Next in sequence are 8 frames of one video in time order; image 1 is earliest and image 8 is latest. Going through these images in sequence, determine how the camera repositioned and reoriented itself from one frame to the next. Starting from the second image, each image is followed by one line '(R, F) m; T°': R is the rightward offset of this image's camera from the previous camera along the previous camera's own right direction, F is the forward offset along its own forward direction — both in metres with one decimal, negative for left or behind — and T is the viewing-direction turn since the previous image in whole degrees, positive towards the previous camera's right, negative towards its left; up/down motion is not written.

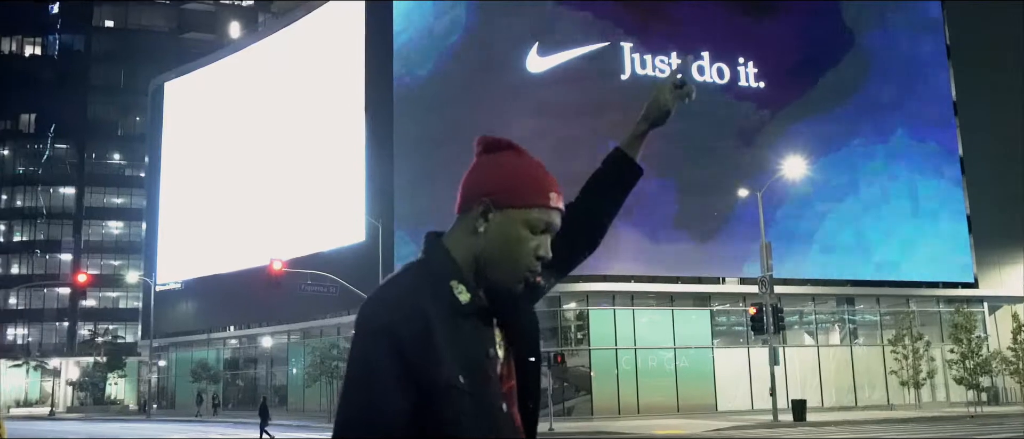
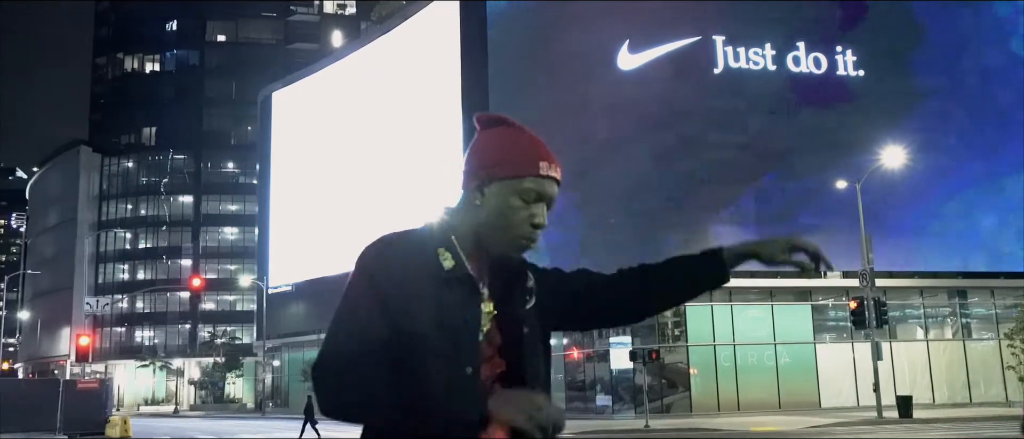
(+0.6, -0.4) m; -6°
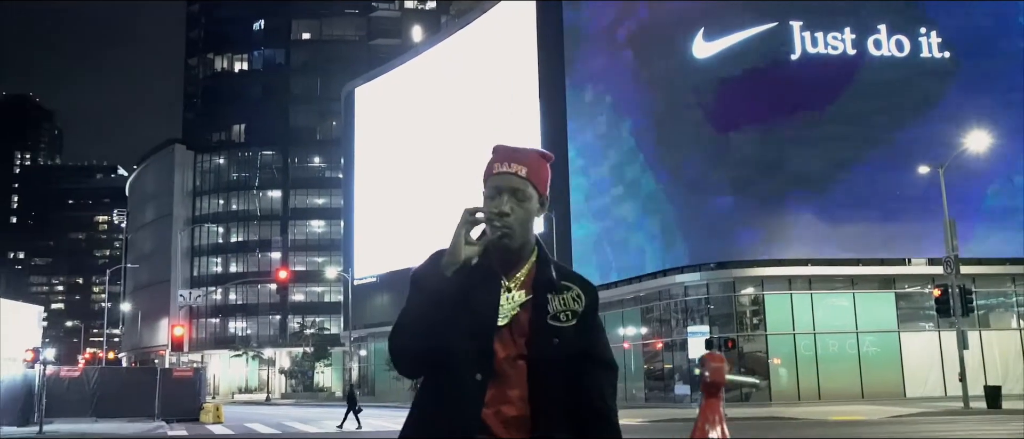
(+0.4, -0.4) m; -5°
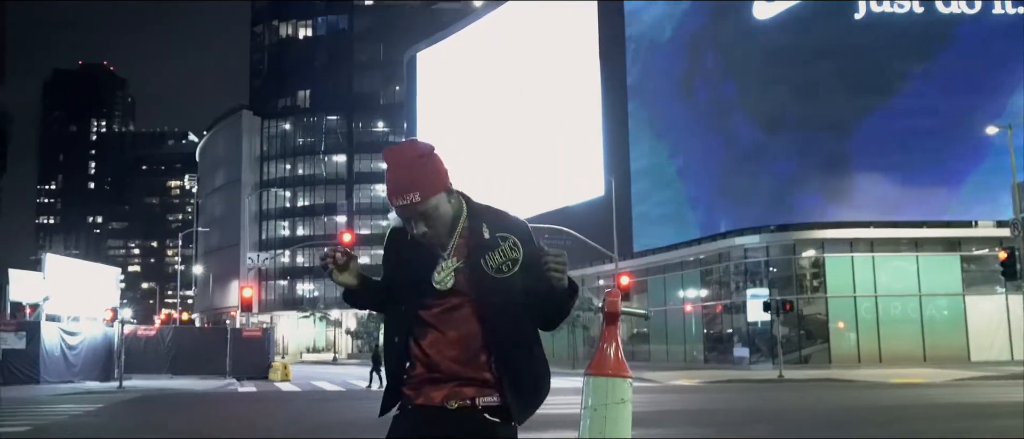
(+0.2, -0.4) m; -4°
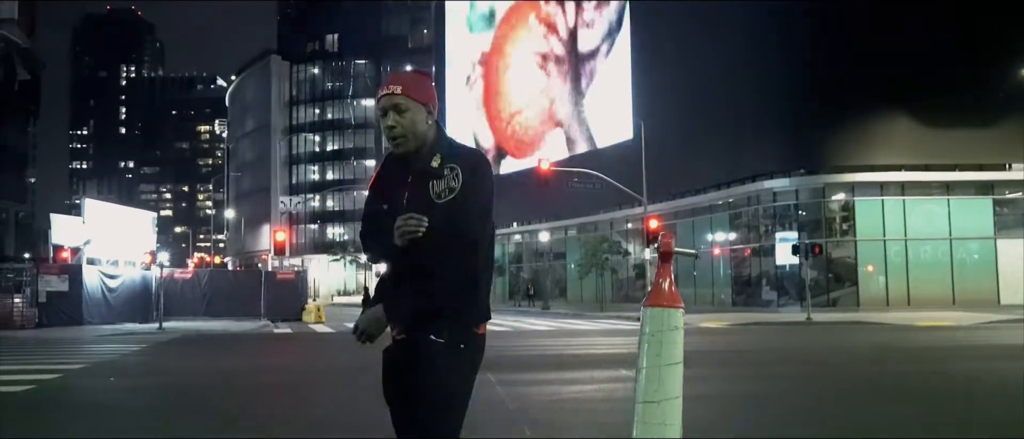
(-0.1, -0.3) m; -2°
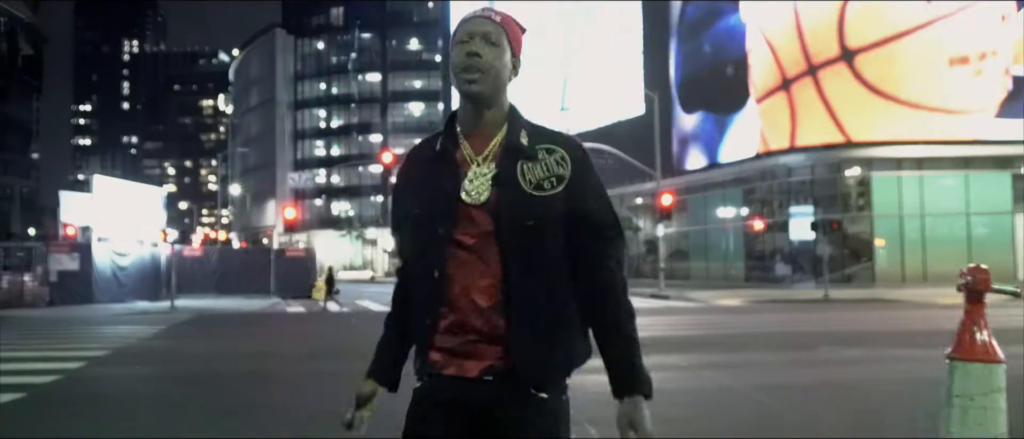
(-0.4, +0.4) m; 0°
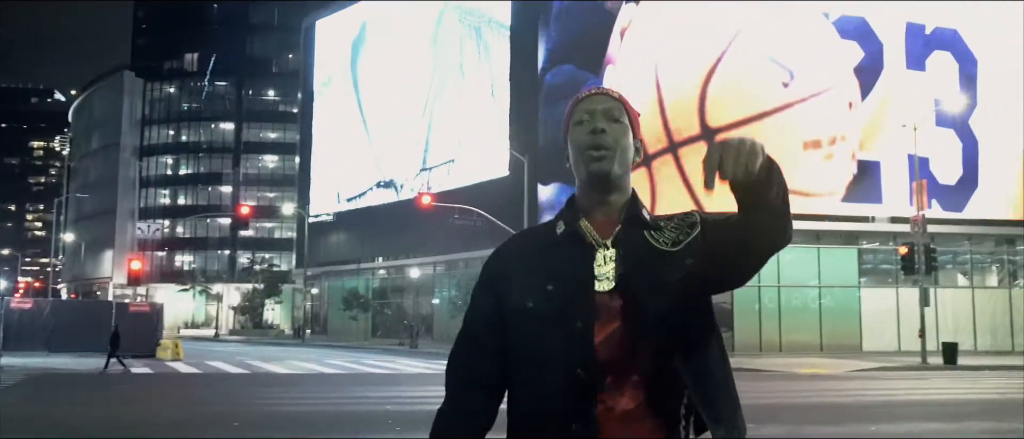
(-0.9, +0.8) m; +9°
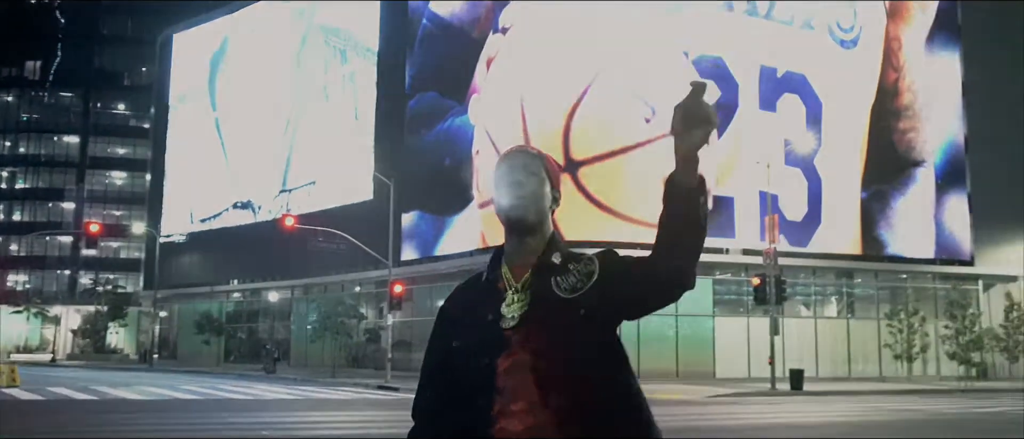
(-0.5, 0.0) m; +8°
